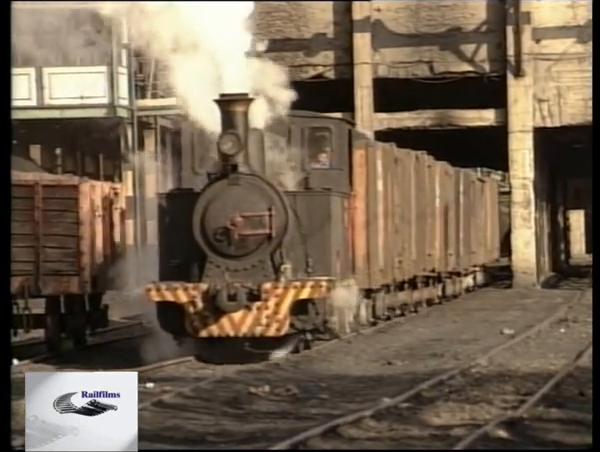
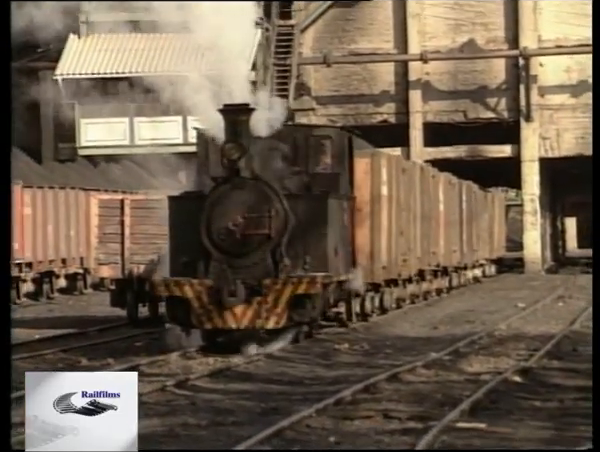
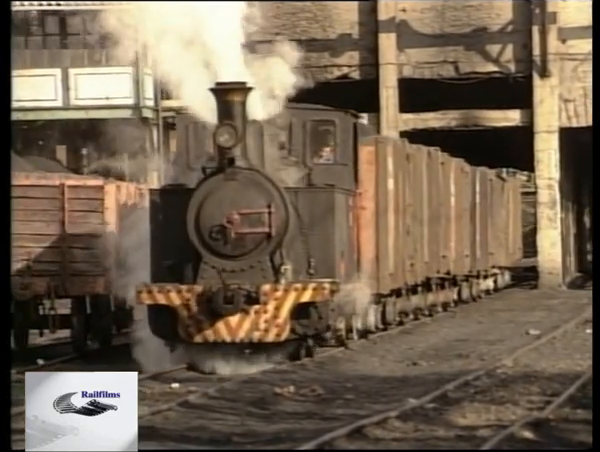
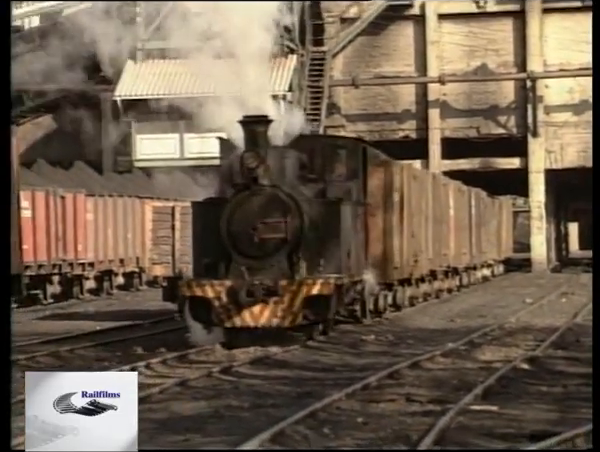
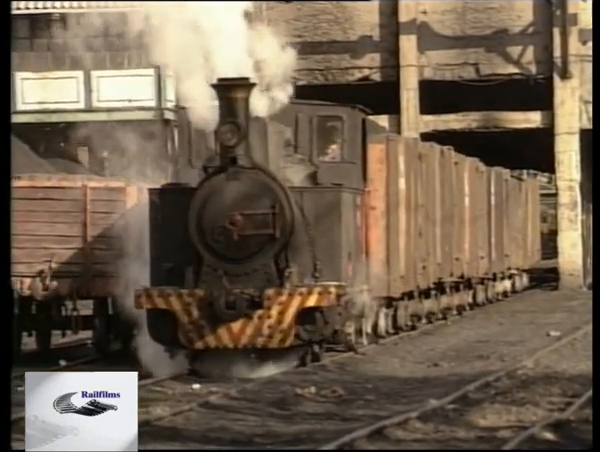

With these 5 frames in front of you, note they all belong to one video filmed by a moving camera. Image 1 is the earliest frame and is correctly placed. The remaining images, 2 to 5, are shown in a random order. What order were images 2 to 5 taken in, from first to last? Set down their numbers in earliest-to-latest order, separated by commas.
3, 5, 2, 4
